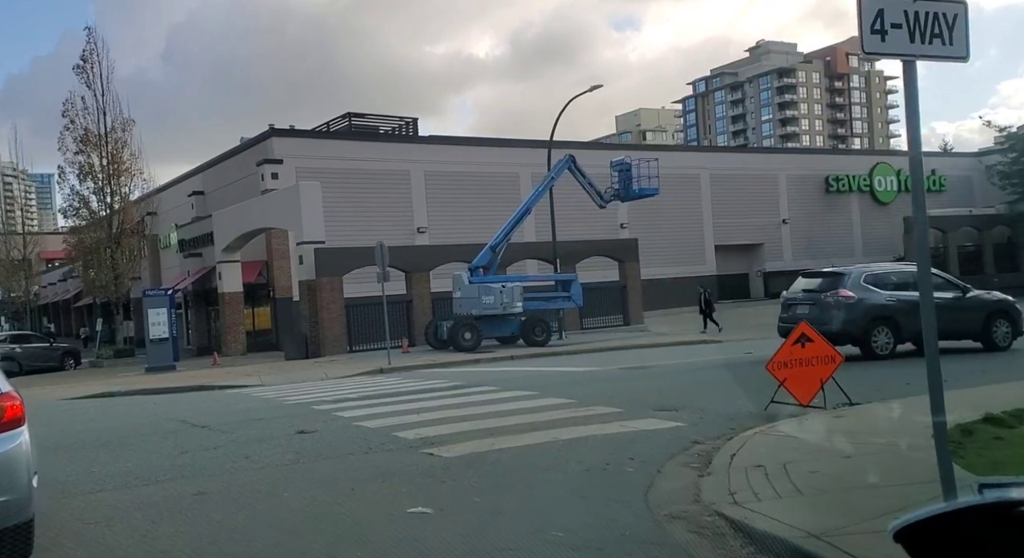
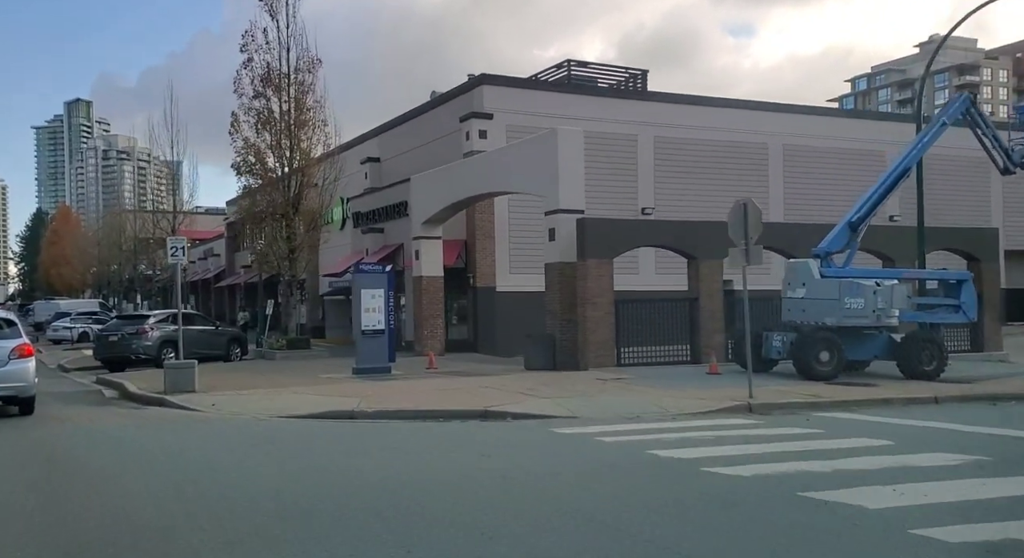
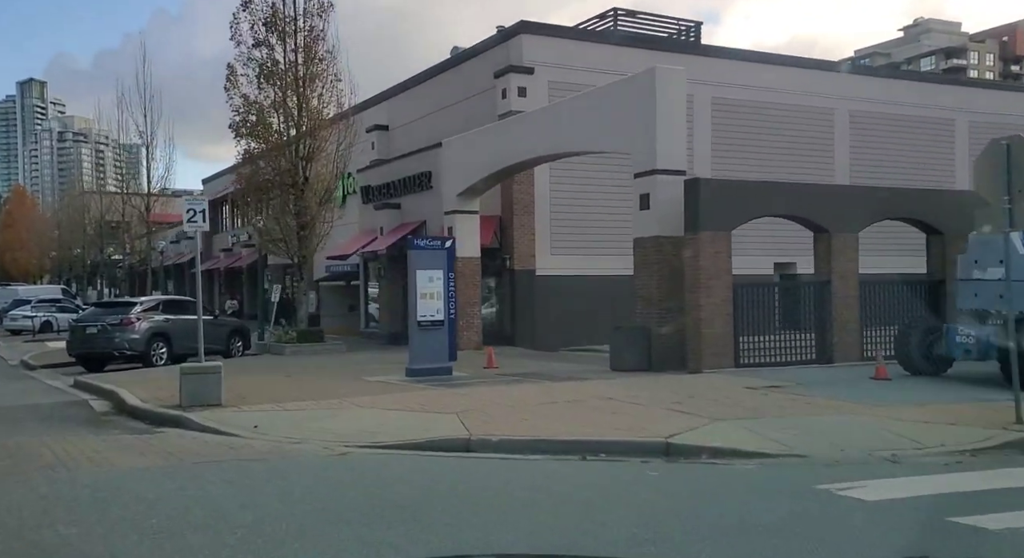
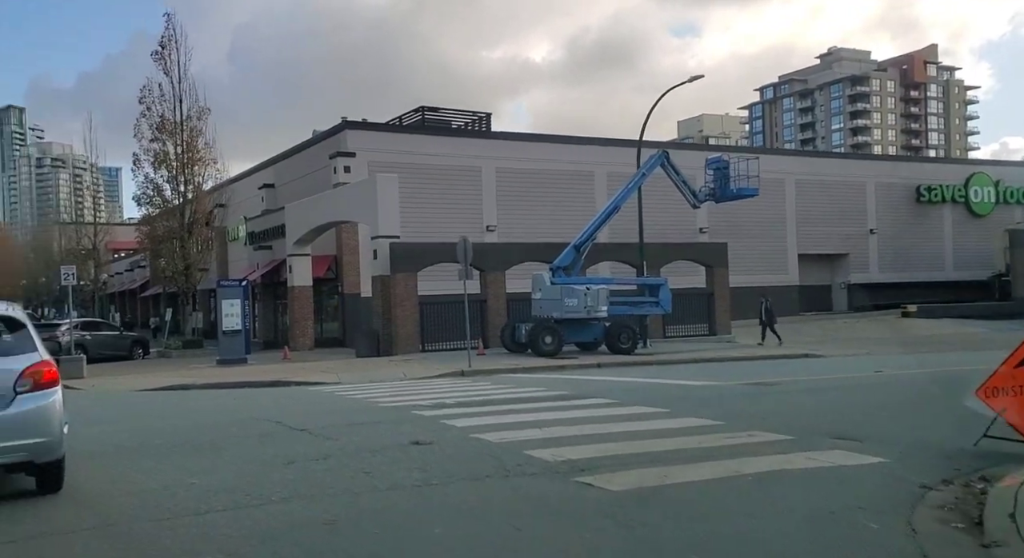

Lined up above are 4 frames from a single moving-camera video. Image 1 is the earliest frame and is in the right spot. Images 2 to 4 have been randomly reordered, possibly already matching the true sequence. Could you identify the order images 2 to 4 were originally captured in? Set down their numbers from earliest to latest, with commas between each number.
4, 2, 3
